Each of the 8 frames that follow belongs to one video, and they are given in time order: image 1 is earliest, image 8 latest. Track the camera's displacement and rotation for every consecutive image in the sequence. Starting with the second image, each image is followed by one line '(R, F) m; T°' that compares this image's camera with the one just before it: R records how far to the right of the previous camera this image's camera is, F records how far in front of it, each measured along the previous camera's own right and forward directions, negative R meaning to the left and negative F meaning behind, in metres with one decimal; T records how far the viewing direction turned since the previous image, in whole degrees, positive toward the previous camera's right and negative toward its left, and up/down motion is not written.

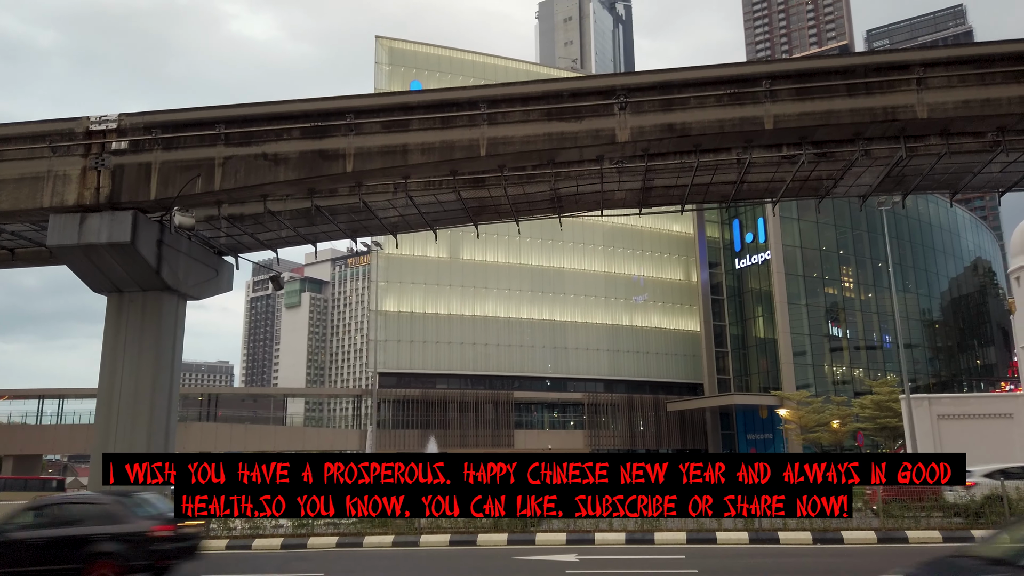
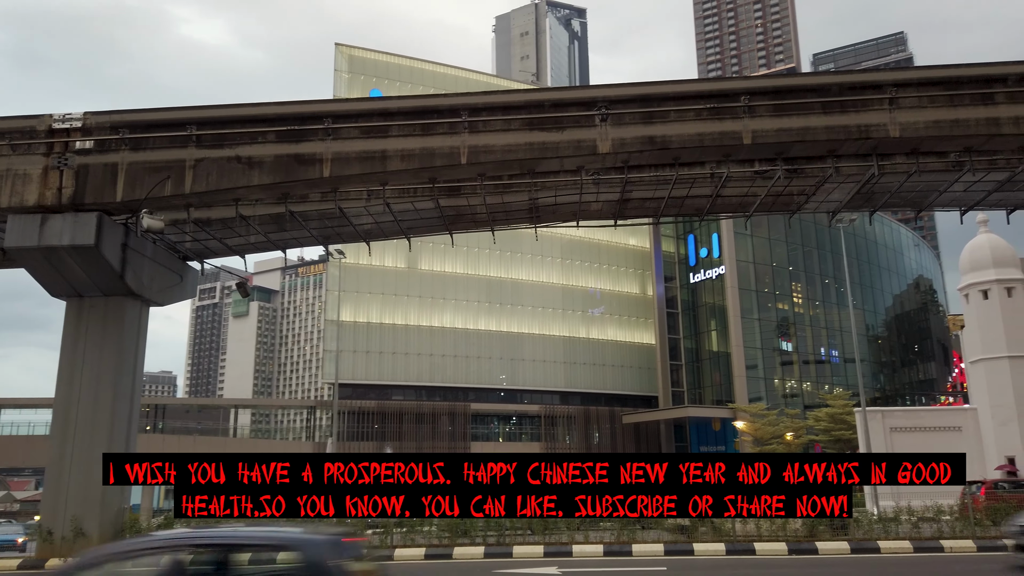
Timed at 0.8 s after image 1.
(-0.6, +0.2) m; +4°
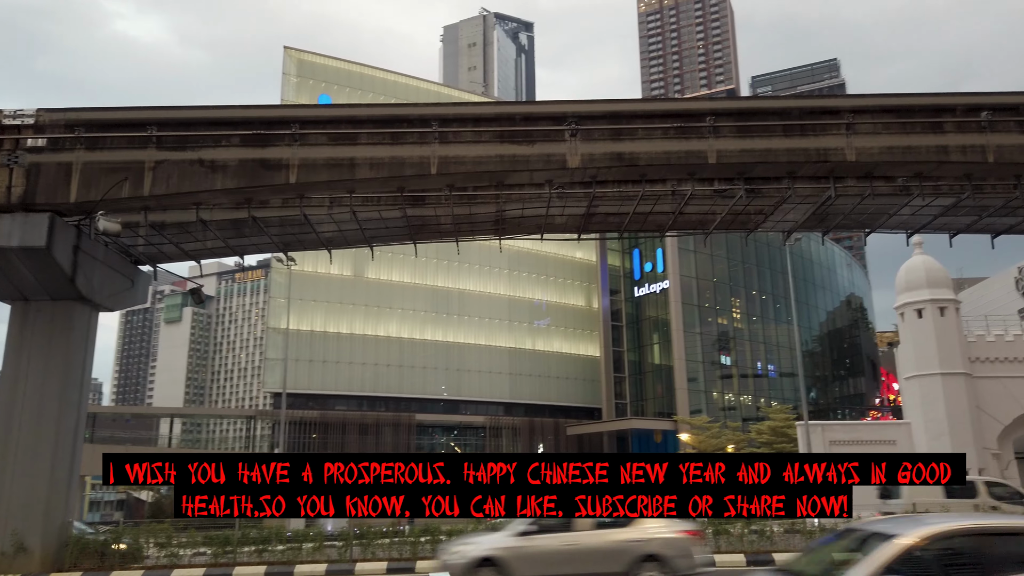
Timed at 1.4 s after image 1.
(-0.5, 0.0) m; +4°
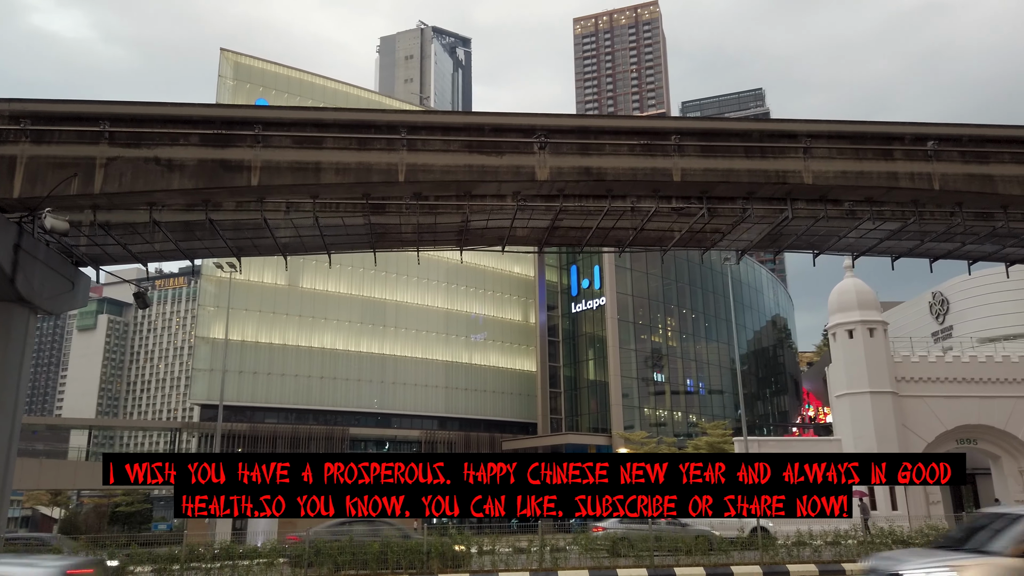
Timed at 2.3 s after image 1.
(-0.7, +0.1) m; +5°
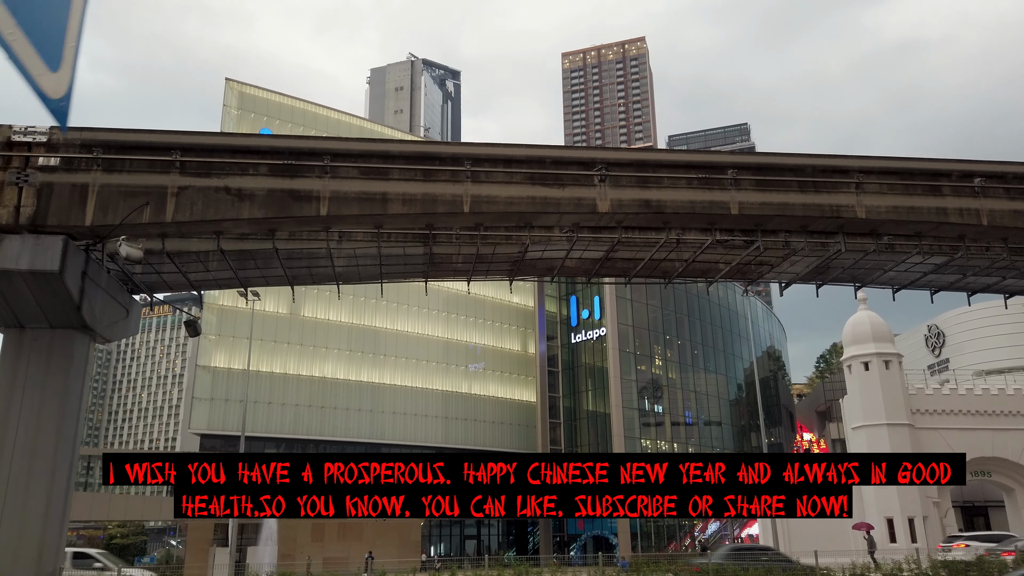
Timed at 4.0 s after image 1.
(-1.6, -0.1) m; +1°
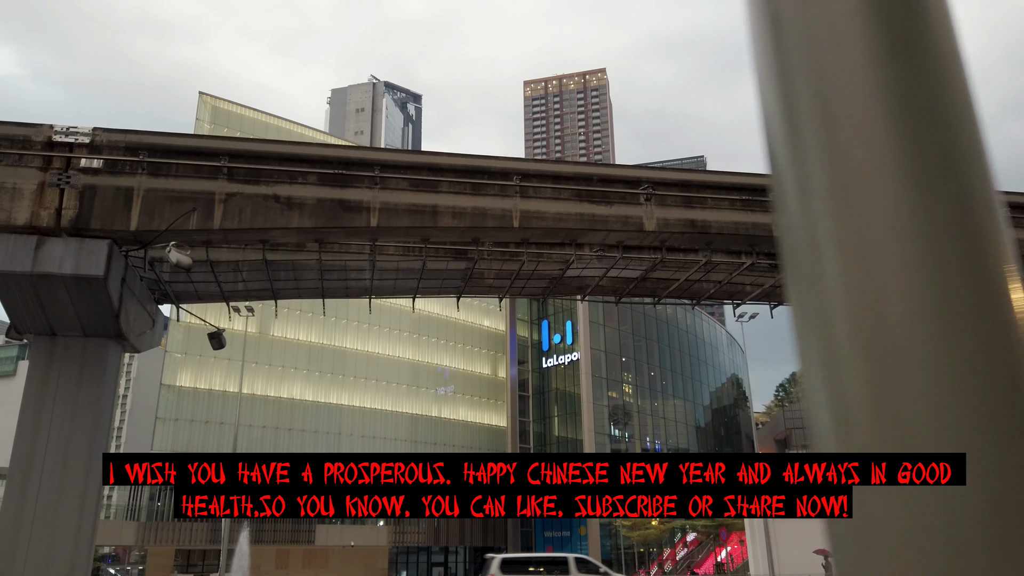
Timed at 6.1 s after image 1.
(-1.9, +0.2) m; +3°
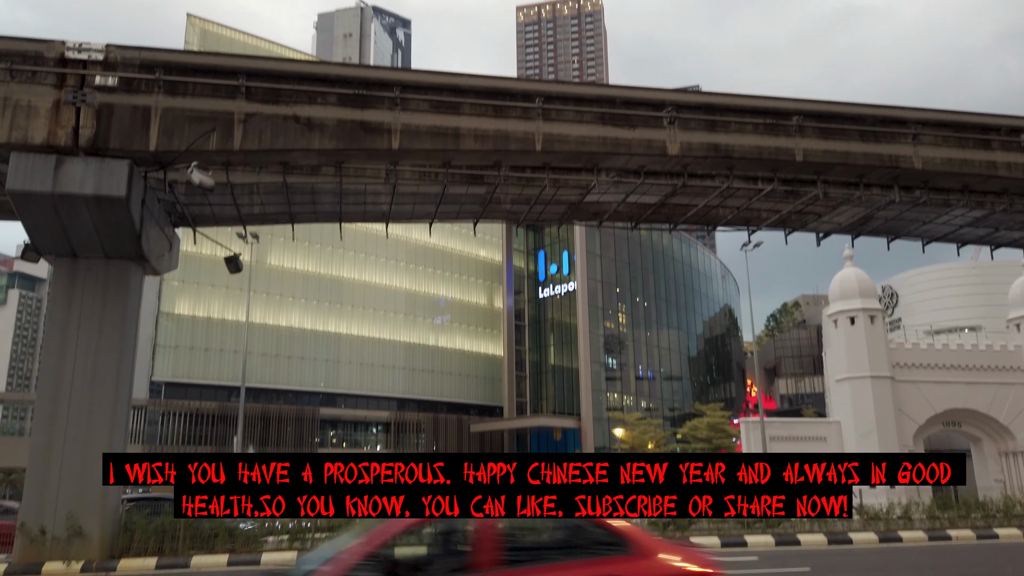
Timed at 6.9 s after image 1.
(-0.6, 0.0) m; +1°
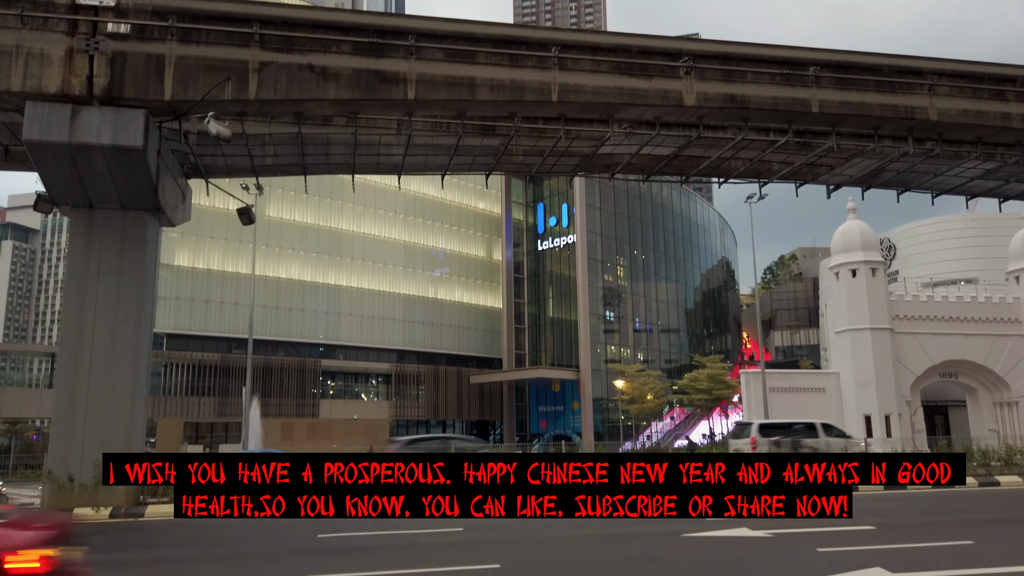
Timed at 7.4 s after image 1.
(-0.4, -0.1) m; 0°
